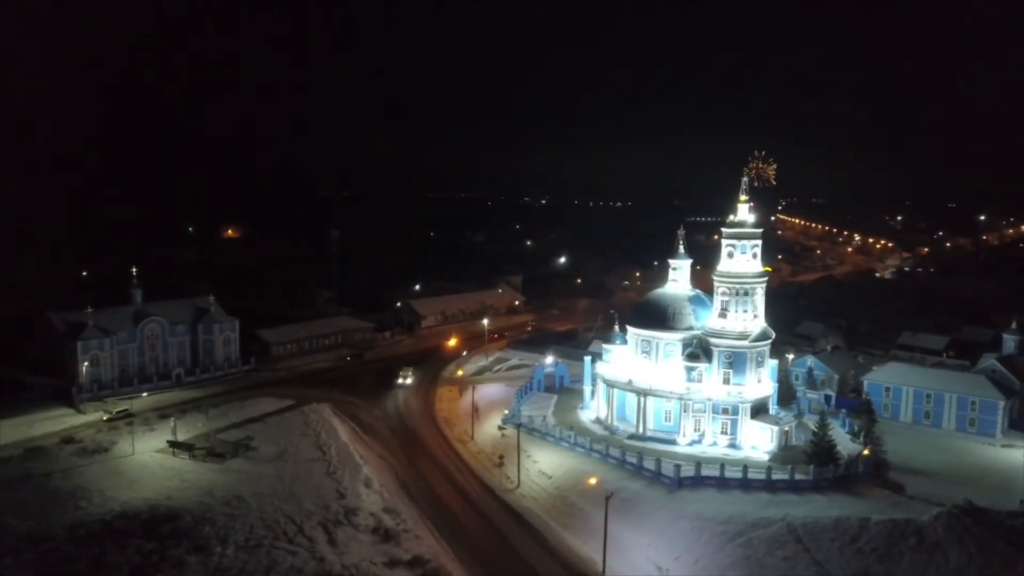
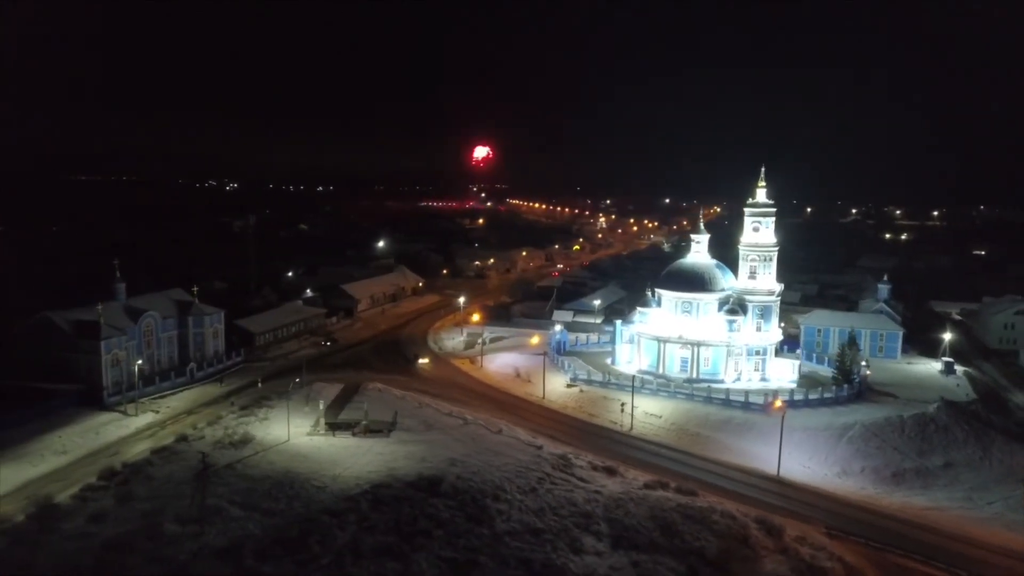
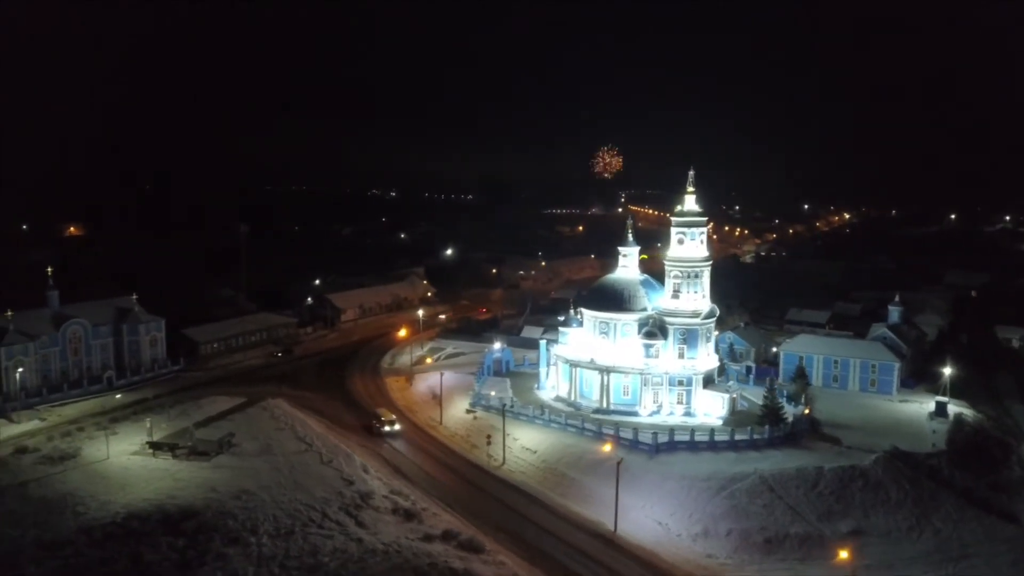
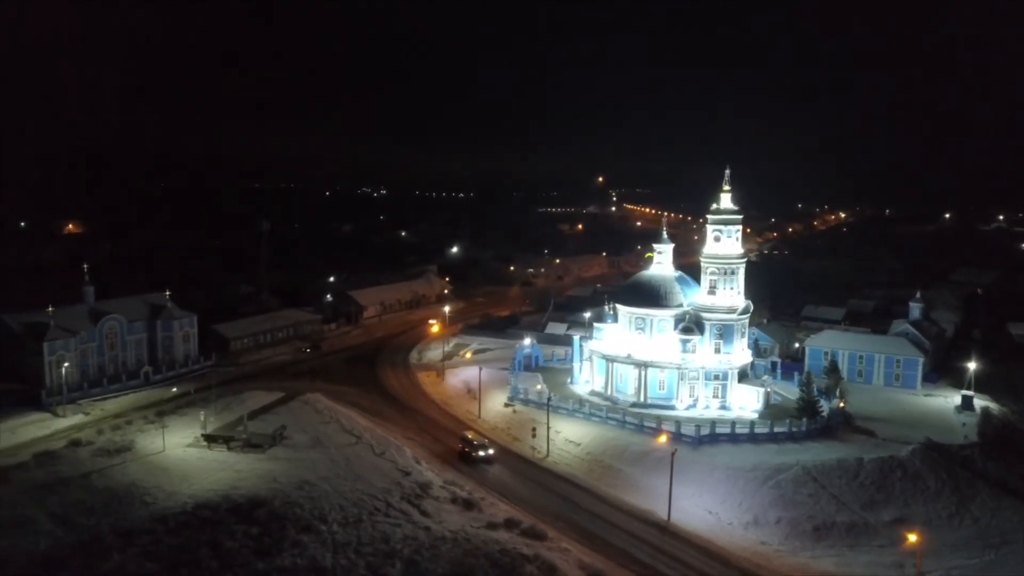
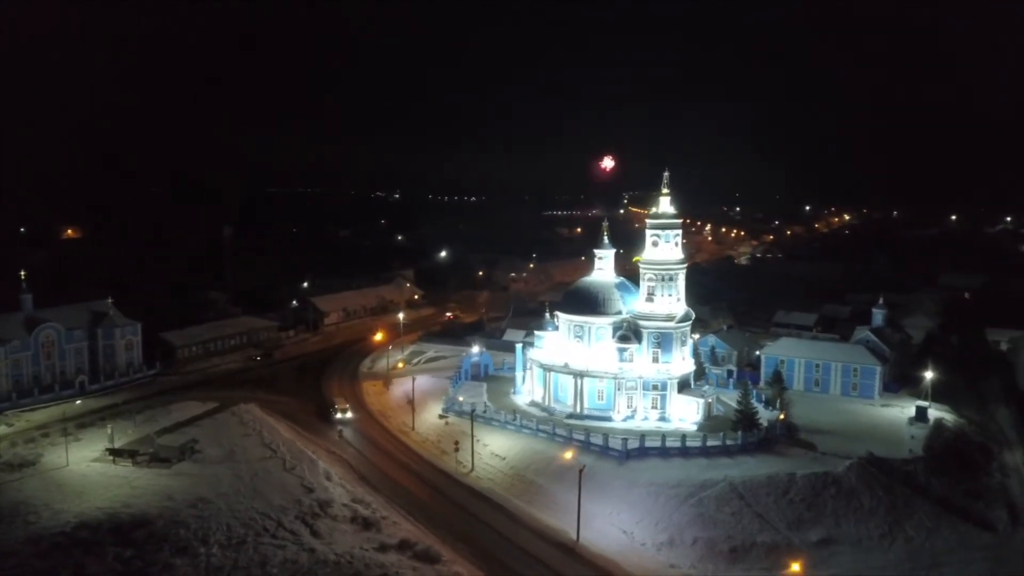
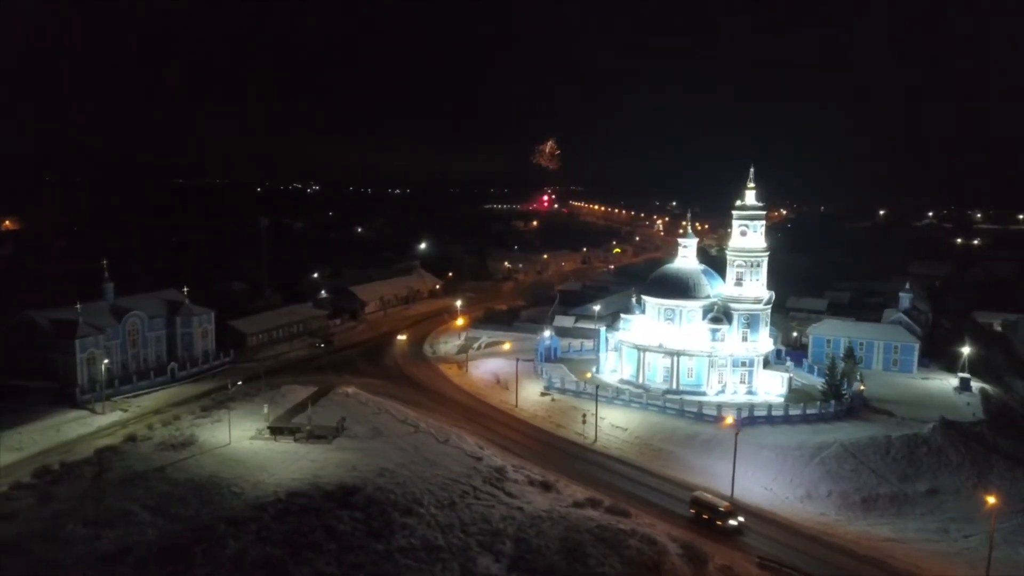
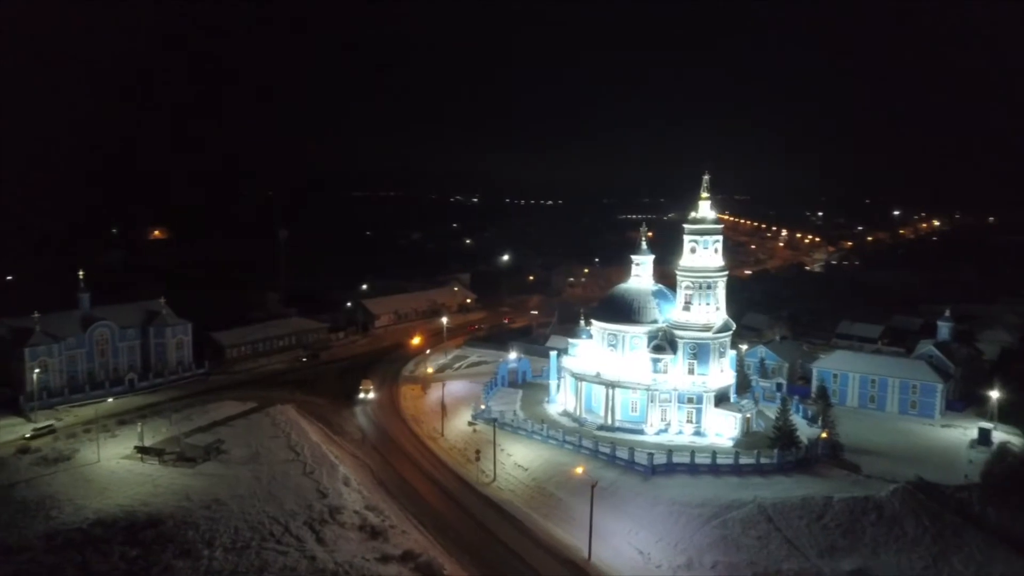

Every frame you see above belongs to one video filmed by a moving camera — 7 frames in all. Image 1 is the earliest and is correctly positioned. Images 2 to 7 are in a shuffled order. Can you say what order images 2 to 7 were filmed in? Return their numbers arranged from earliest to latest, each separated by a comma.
7, 5, 3, 4, 6, 2
